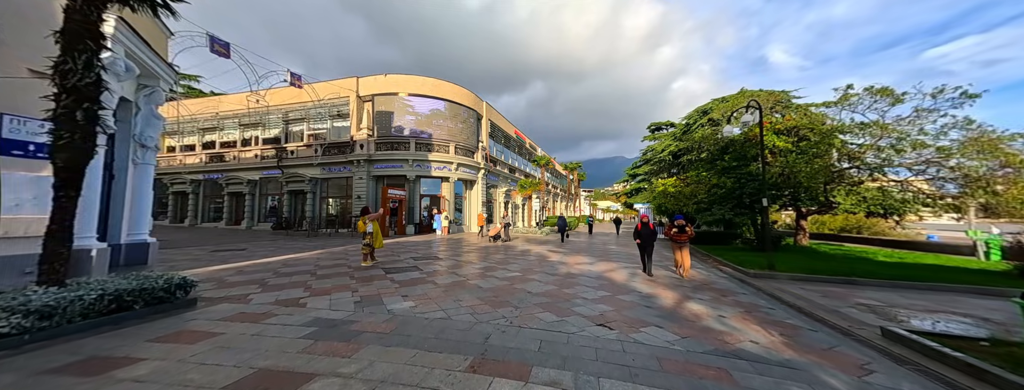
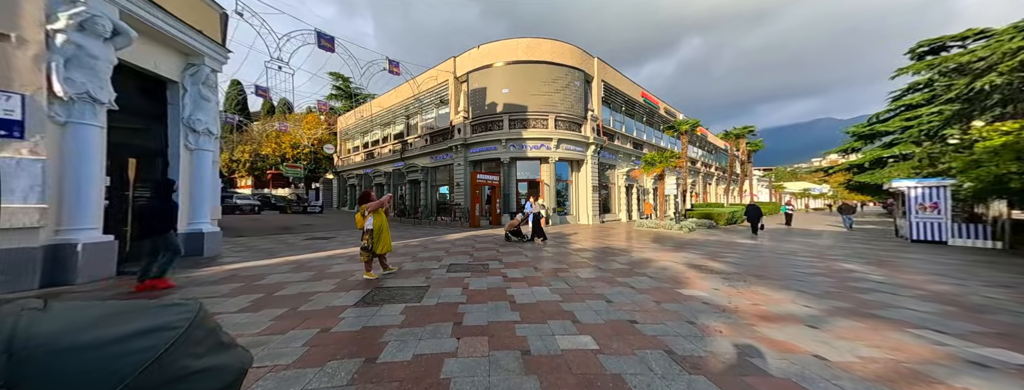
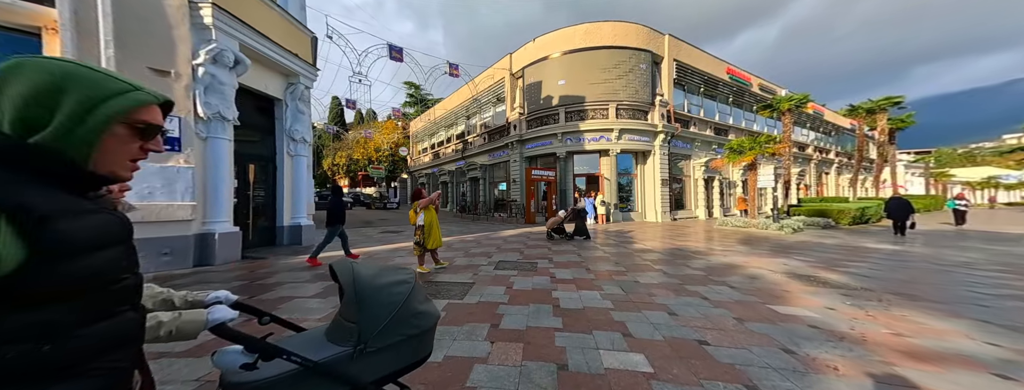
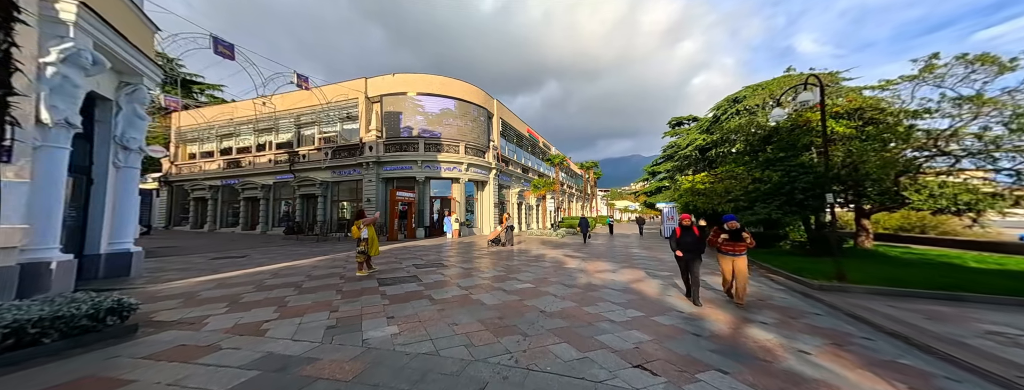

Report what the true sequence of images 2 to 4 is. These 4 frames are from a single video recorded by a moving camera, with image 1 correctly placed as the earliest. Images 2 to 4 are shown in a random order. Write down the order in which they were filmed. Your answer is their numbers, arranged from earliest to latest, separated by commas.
4, 2, 3
